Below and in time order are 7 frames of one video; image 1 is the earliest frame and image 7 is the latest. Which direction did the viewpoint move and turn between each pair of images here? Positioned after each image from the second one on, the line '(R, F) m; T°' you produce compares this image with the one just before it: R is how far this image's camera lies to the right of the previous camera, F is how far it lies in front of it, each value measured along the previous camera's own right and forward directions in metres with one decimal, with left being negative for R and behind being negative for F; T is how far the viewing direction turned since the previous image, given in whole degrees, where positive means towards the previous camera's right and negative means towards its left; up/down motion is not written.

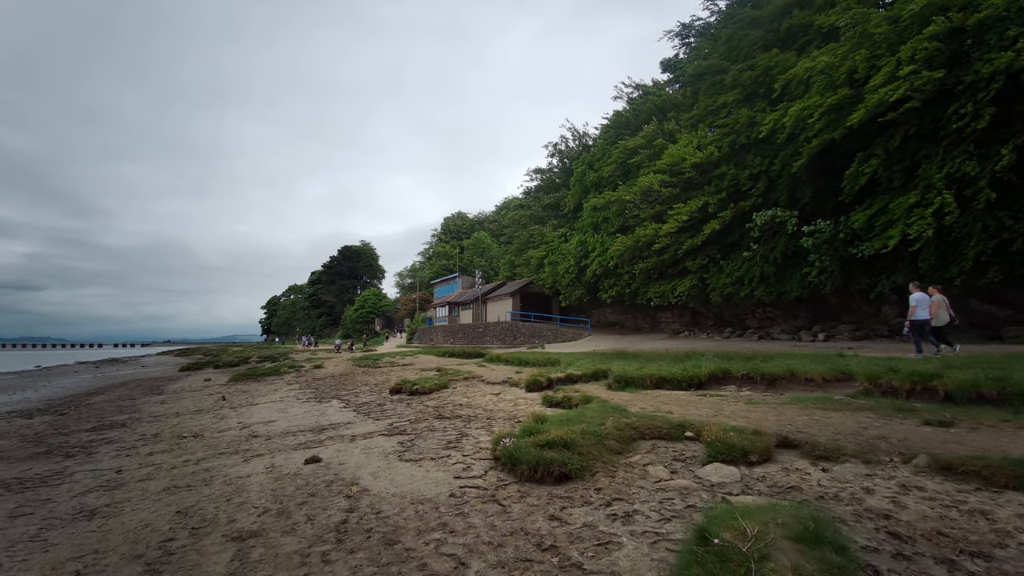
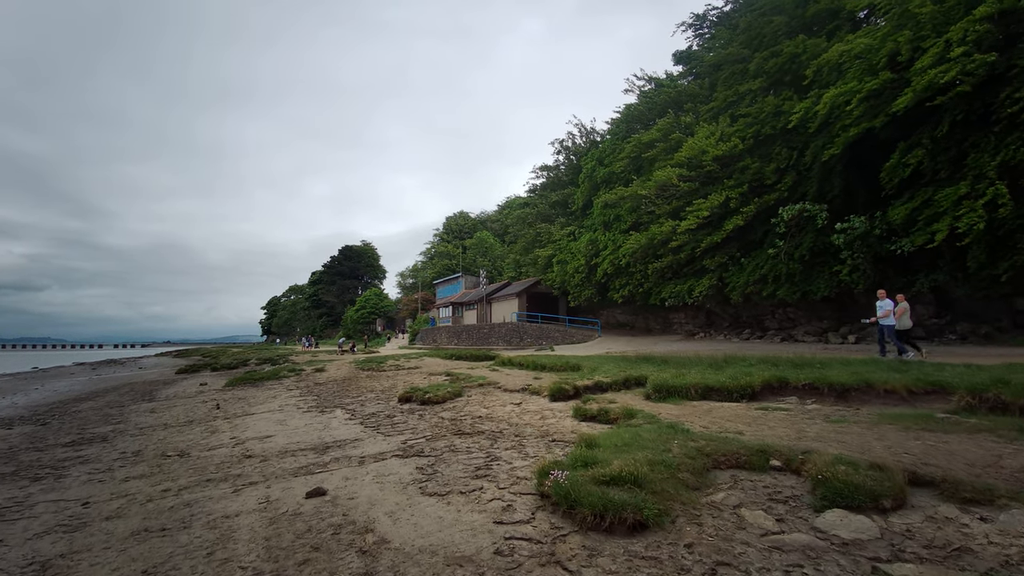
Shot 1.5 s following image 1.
(-0.4, +1.0) m; 0°
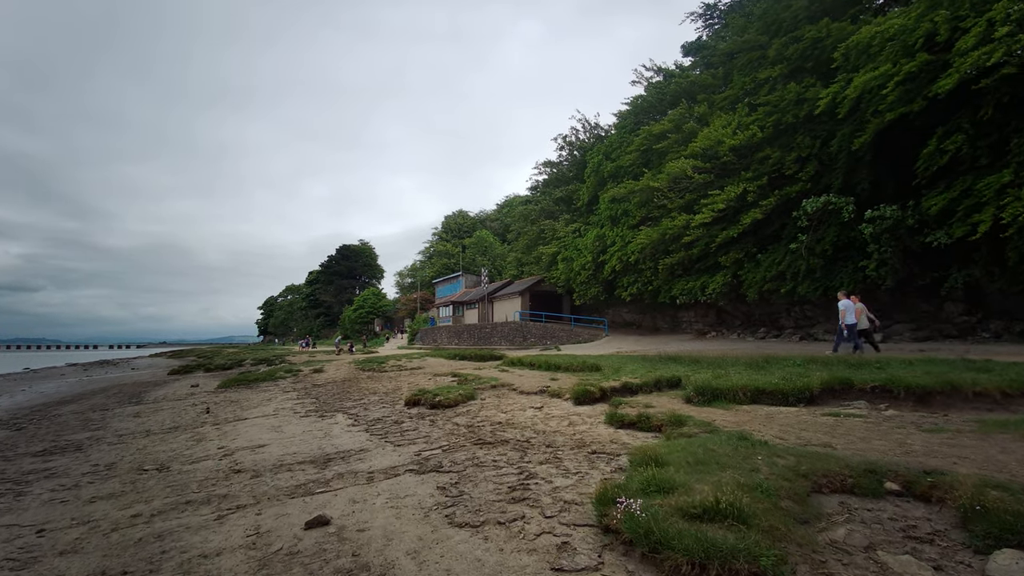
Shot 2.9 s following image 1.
(-0.4, +0.9) m; 0°
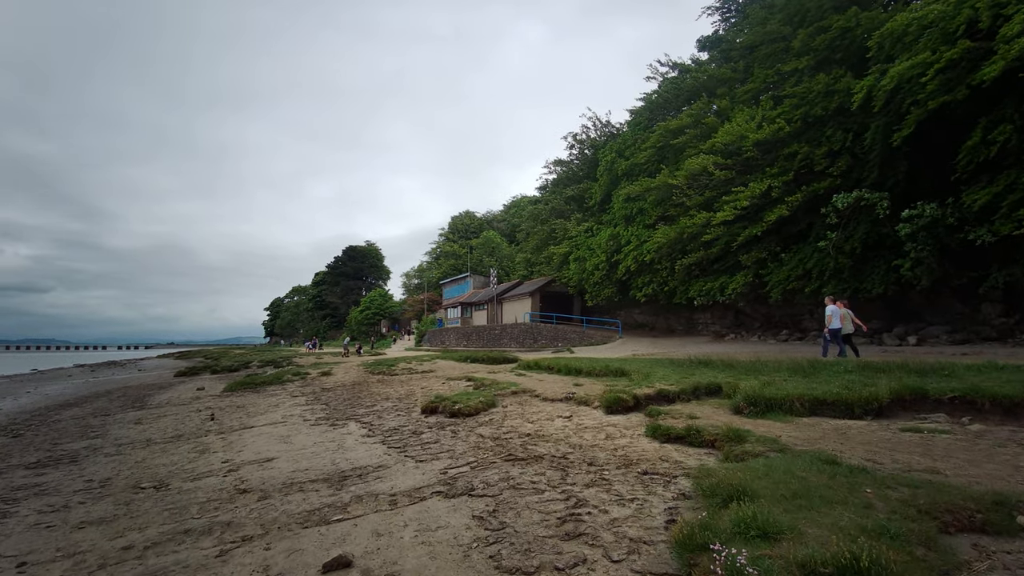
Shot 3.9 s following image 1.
(-0.3, +0.6) m; -1°
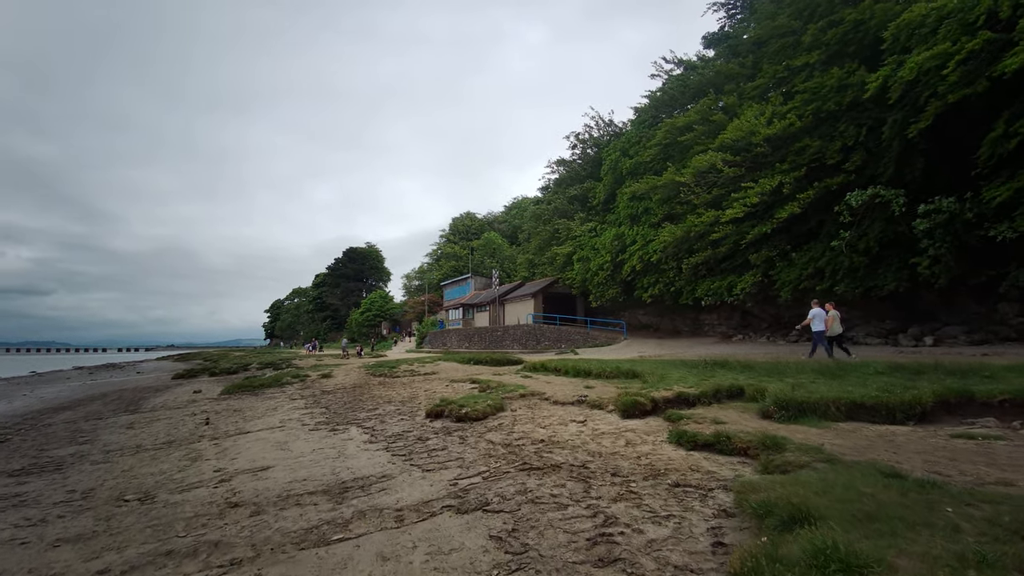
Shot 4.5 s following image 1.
(-0.2, +0.4) m; 0°
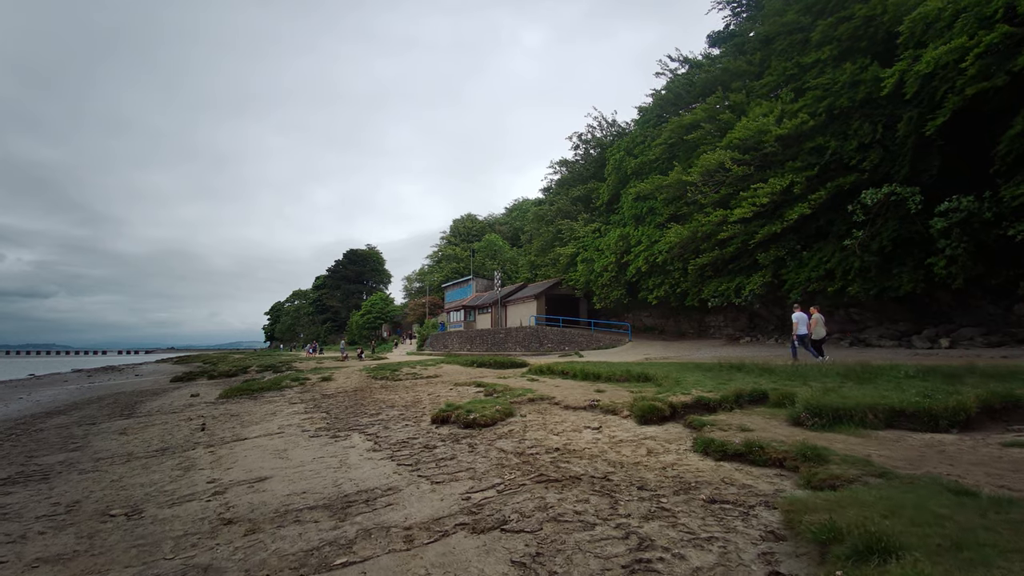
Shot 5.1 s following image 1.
(-0.2, +0.4) m; 0°
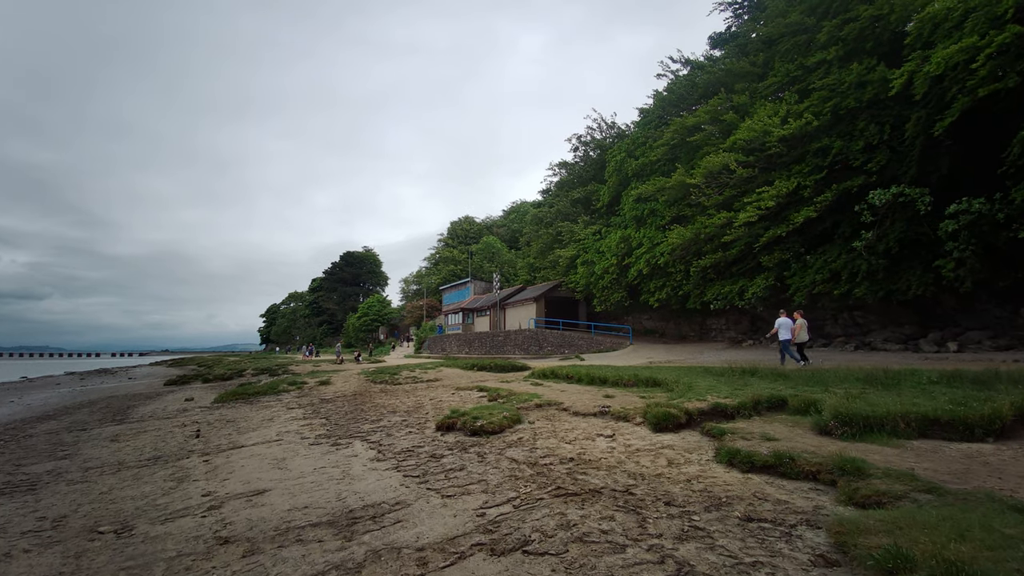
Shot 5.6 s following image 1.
(-0.2, +0.3) m; 0°
